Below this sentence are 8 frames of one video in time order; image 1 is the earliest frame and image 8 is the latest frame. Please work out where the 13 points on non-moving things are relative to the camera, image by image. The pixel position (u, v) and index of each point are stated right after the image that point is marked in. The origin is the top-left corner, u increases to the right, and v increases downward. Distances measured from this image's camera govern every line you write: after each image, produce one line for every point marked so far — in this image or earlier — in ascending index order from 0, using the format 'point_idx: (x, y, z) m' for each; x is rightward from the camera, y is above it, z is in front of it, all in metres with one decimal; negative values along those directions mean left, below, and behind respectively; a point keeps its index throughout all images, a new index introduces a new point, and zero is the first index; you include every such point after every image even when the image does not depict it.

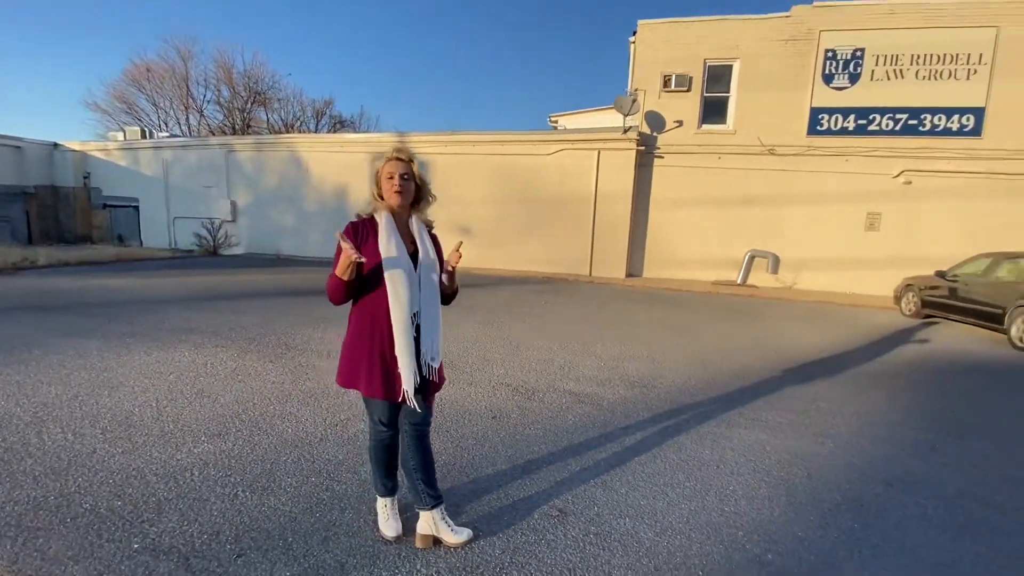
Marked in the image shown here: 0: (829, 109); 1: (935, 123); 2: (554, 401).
0: (+7.6, +4.3, +11.6) m
1: (+9.7, +3.8, +11.1) m
2: (+0.3, -0.9, +4.0) m
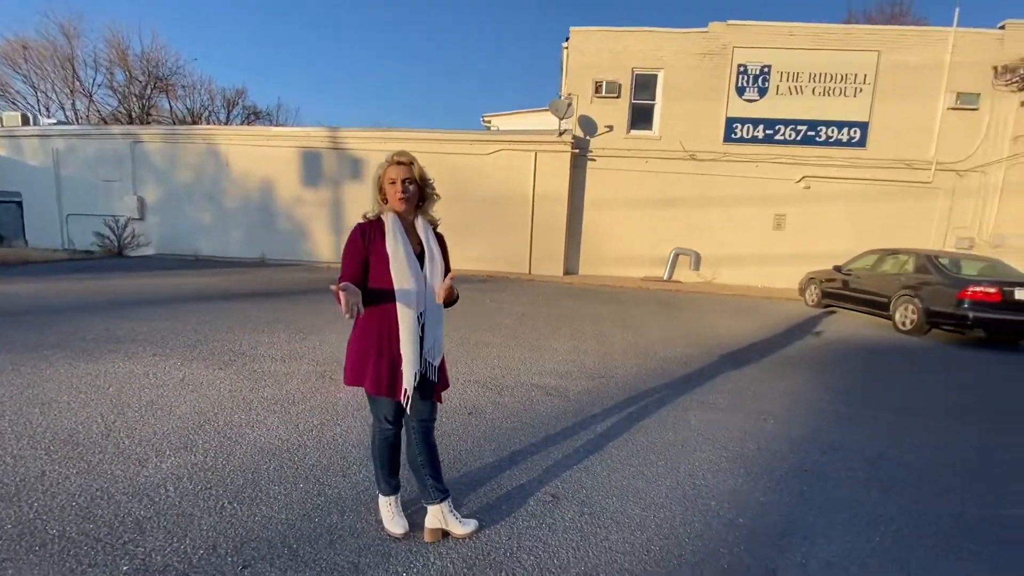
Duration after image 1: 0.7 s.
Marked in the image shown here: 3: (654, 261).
0: (+6.0, +4.4, +12.7) m
1: (+8.2, +3.9, +12.5) m
2: (+0.1, -0.9, +4.1) m
3: (+3.9, +0.7, +13.5) m
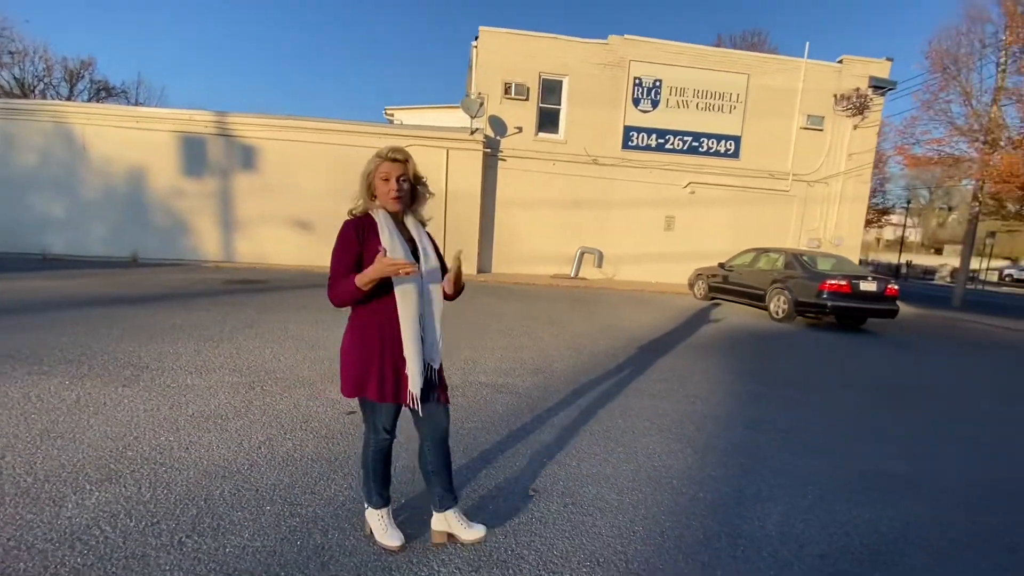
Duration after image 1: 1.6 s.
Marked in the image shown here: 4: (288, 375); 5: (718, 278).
0: (+3.6, +4.6, +13.7) m
1: (+5.7, +4.1, +14.0) m
2: (-0.3, -0.9, +4.1) m
3: (+1.4, +0.8, +14.1) m
4: (-1.9, -0.8, +4.2) m
5: (+5.0, +0.2, +11.7) m
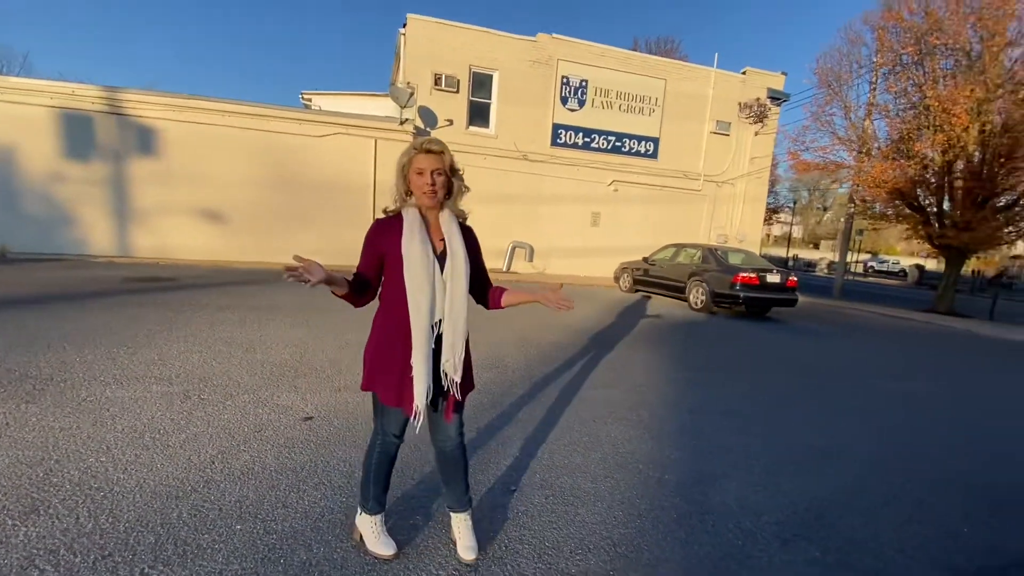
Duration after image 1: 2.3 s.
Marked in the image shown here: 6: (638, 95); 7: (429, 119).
0: (+1.6, +4.7, +14.1) m
1: (+3.6, +4.3, +14.7) m
2: (-0.7, -0.9, +4.0) m
3: (-0.6, +1.0, +14.1) m
4: (-2.3, -0.7, +3.9) m
5: (+3.3, +0.4, +12.4) m
6: (+3.8, +5.8, +14.4) m
7: (-2.2, +4.5, +12.9) m
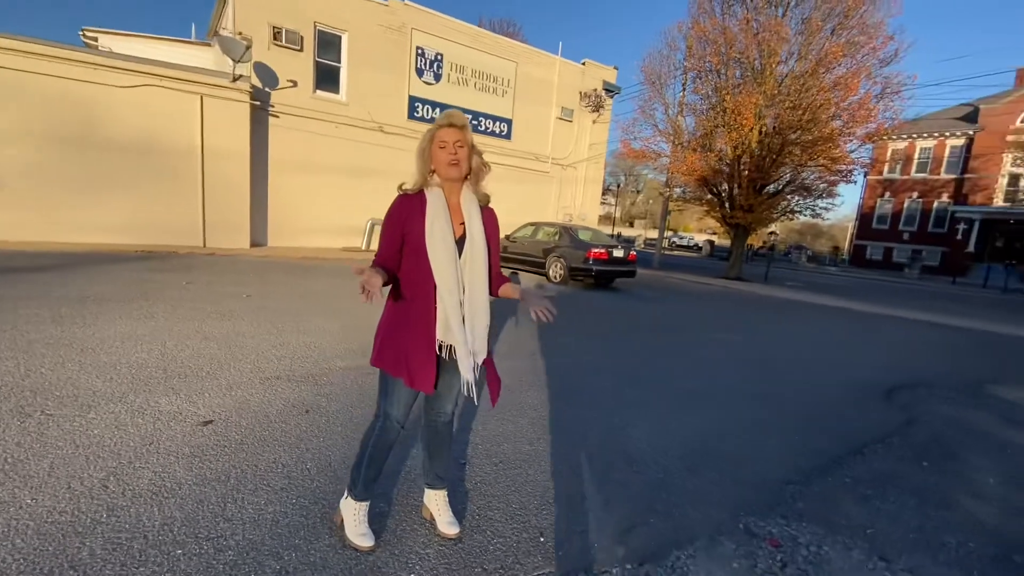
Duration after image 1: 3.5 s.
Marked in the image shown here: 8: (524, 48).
0: (-2.6, +5.4, +13.7) m
1: (-0.8, +5.0, +15.0) m
2: (-1.3, -0.7, +3.8) m
3: (-4.5, +1.6, +13.3) m
4: (-2.8, -0.7, +3.1) m
5: (-0.2, +1.1, +12.9) m
6: (-0.6, +6.5, +14.7) m
7: (-5.8, +4.9, +11.4) m
8: (+0.4, +7.6, +15.3) m
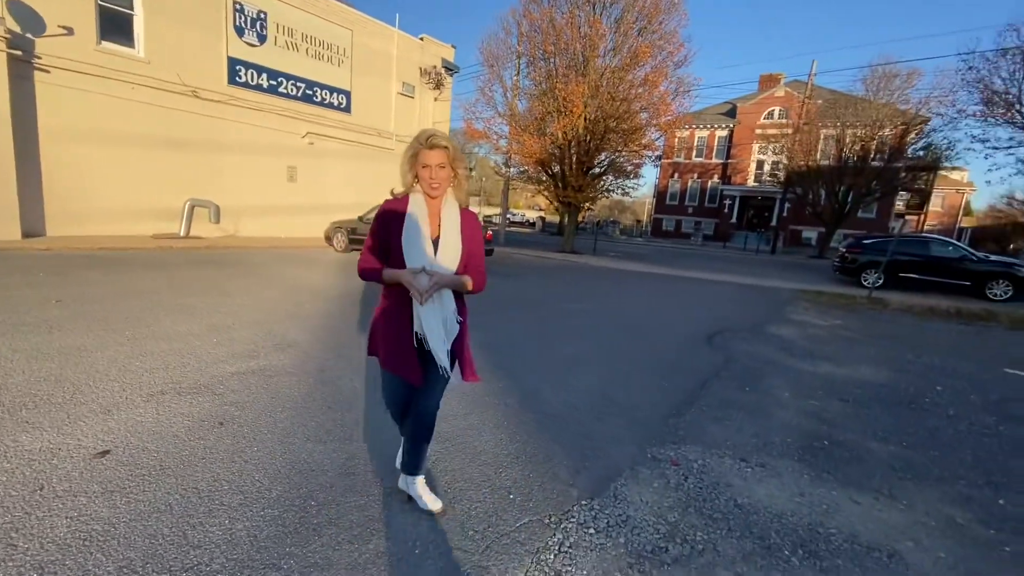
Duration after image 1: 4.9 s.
0: (-6.7, +5.7, +12.1) m
1: (-5.5, +5.5, +13.9) m
2: (-1.9, -0.7, +3.5) m
3: (-8.2, +1.7, +11.3) m
4: (-3.1, -0.8, +2.4) m
5: (-4.0, +1.5, +12.4) m
6: (-5.3, +6.9, +13.6) m
7: (-8.9, +4.9, +8.9) m
8: (-4.5, +8.1, +14.4) m
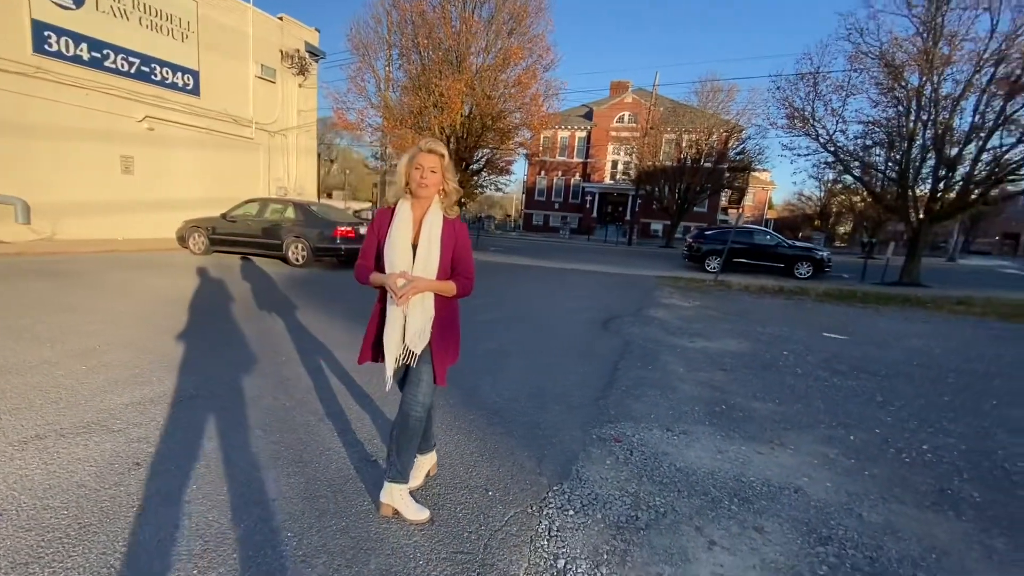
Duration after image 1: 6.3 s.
0: (-9.4, +5.4, +9.9) m
1: (-8.7, +5.3, +12.0) m
2: (-2.3, -0.8, +3.0) m
3: (-10.5, +1.3, +8.8) m
4: (-3.1, -0.9, +1.6) m
5: (-6.7, +1.3, +11.0) m
6: (-8.5, +6.7, +11.8) m
7: (-10.7, +4.5, +6.3) m
8: (-8.0, +7.9, +12.7) m
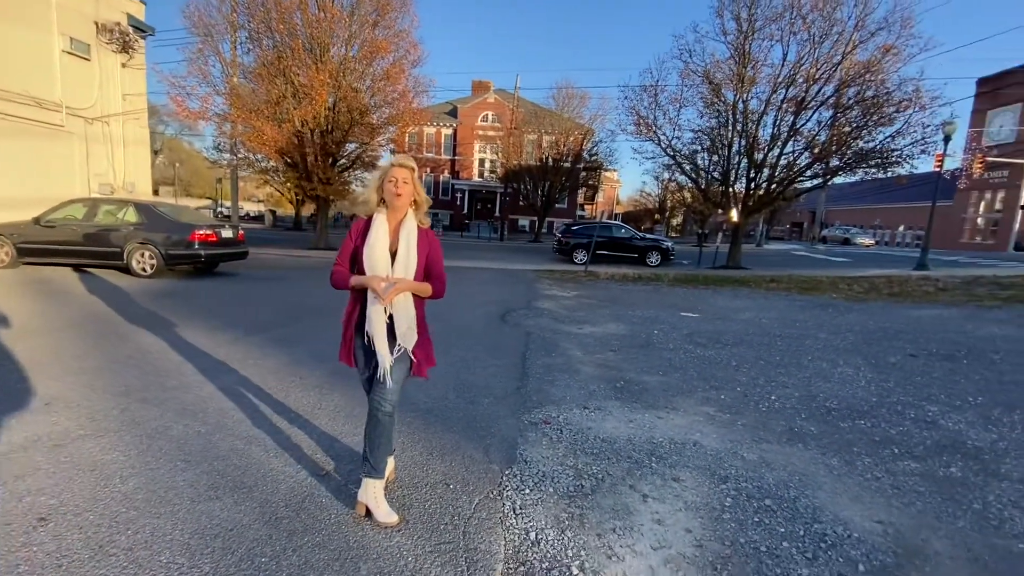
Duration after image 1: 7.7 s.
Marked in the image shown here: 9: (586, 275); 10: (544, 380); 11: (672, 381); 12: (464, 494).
0: (-11.6, +4.8, +7.2) m
1: (-11.4, +4.8, +9.4) m
2: (-2.5, -0.9, +2.5) m
3: (-12.1, +0.8, +5.9) m
4: (-3.0, -1.1, +1.0) m
5: (-9.1, +0.9, +9.0) m
6: (-11.3, +6.2, +9.2) m
7: (-11.8, +3.9, +3.4) m
8: (-11.2, +7.5, +10.2) m
9: (+2.2, +0.4, +14.5) m
10: (+0.3, -0.9, +4.7) m
11: (+1.7, -1.0, +5.0) m
12: (-0.3, -1.1, +2.6) m
